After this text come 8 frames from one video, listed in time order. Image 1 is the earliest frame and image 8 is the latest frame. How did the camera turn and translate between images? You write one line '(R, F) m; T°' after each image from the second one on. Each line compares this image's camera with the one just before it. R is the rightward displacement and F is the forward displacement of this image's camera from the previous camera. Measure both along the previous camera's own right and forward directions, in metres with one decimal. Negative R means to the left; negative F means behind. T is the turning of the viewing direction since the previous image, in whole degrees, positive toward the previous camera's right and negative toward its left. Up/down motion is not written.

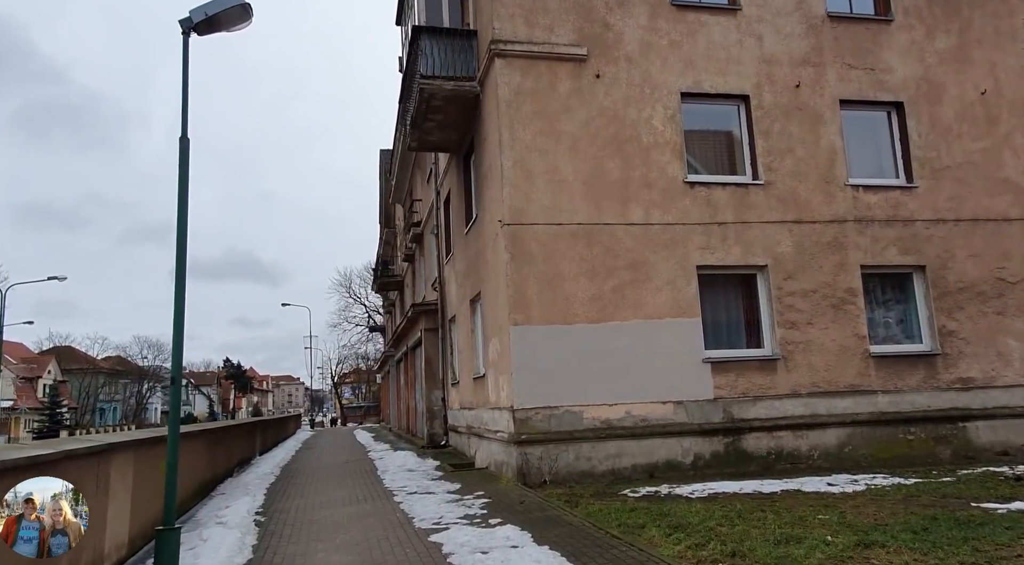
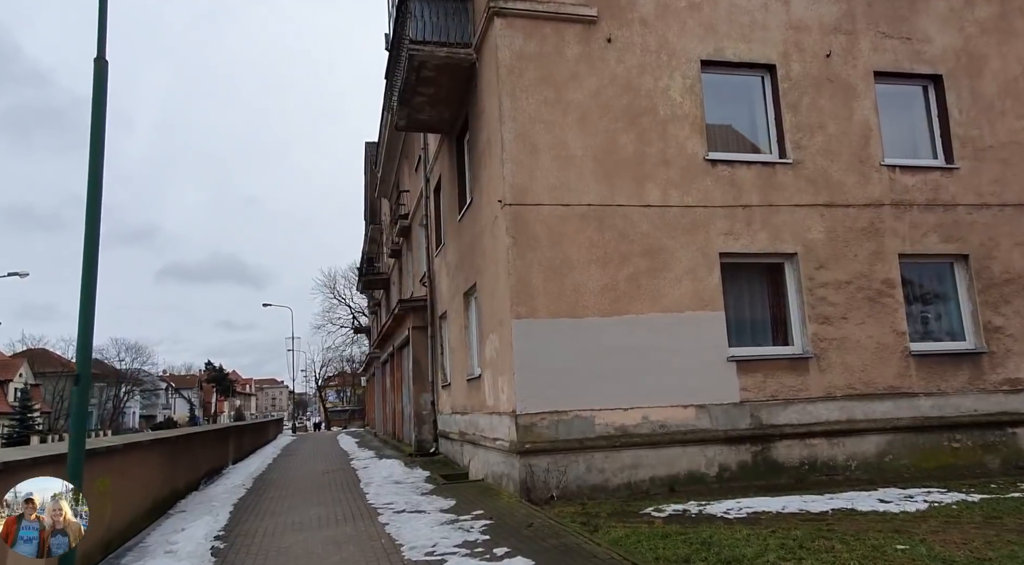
(-0.2, +1.3) m; +1°
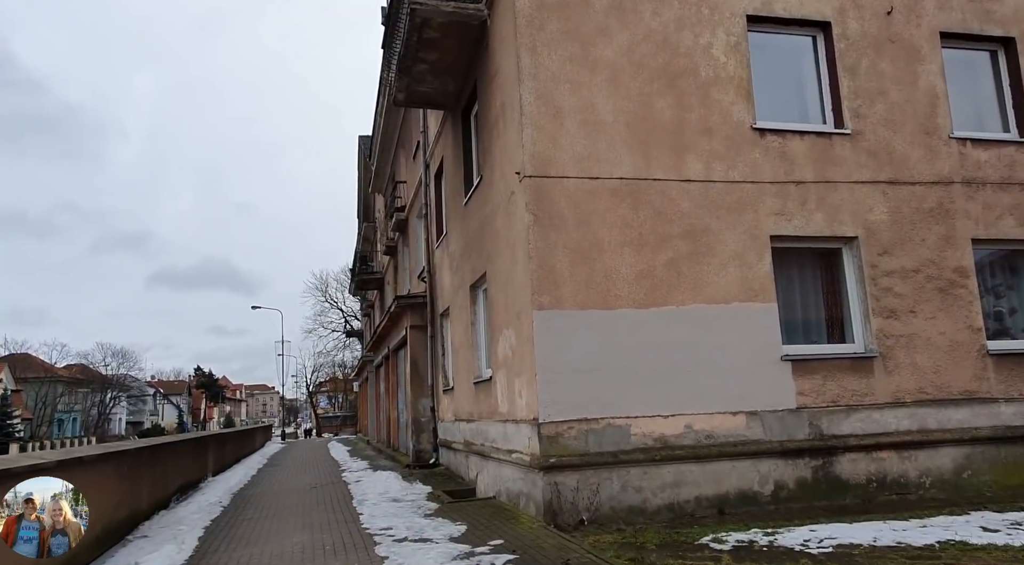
(-0.3, +1.4) m; +1°
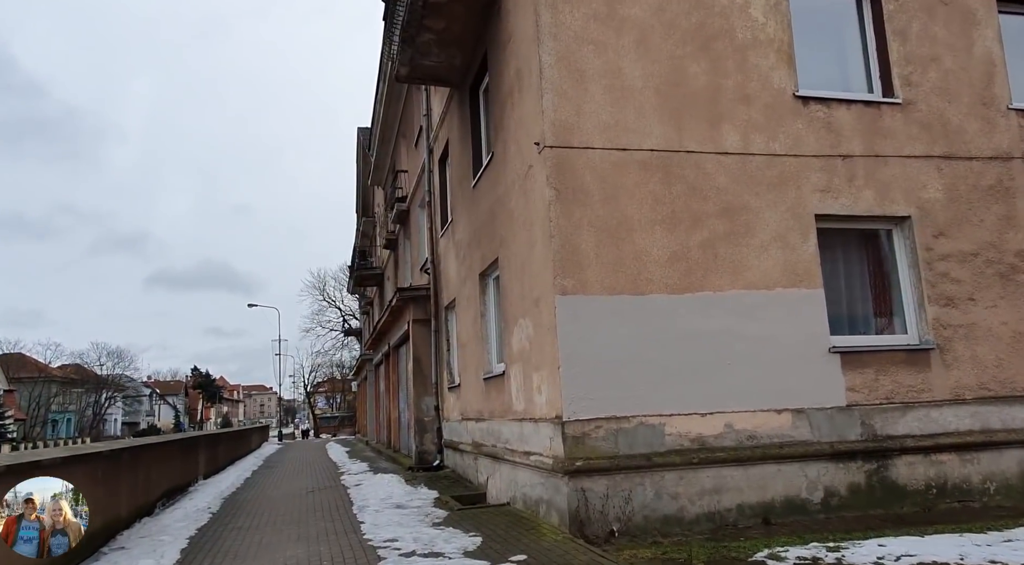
(-0.2, +0.9) m; 0°
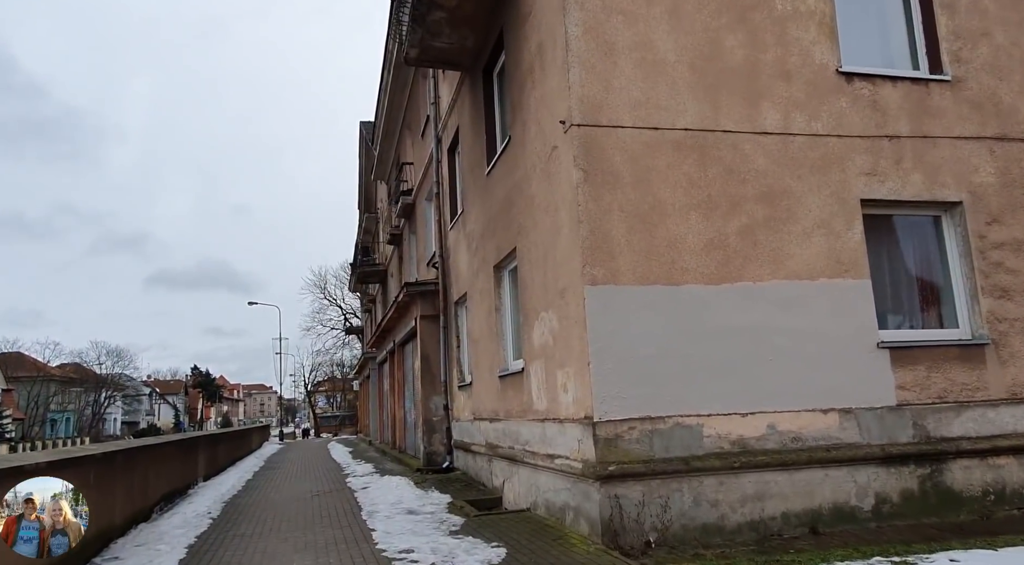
(-0.2, +0.6) m; 0°
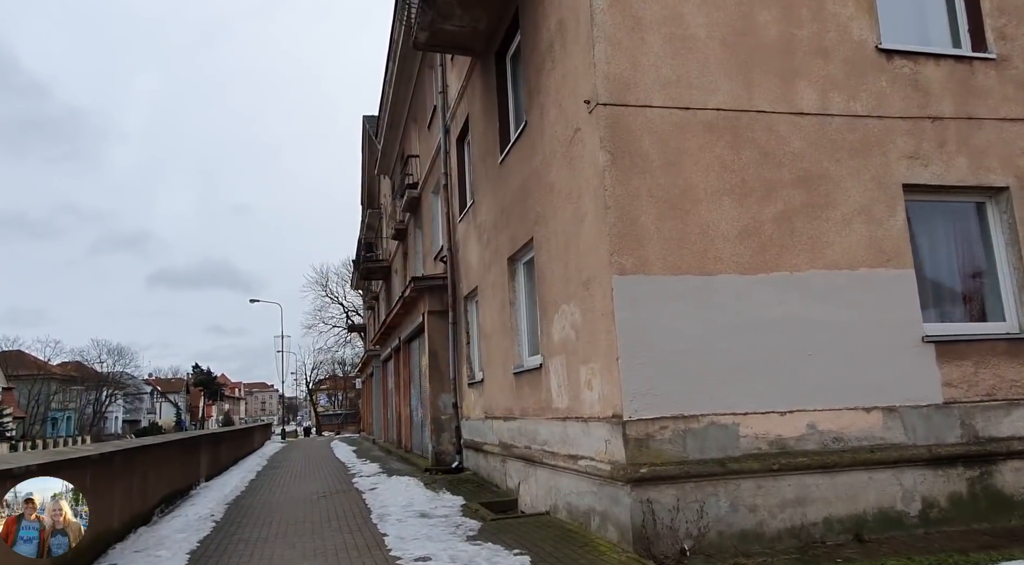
(-0.2, +0.4) m; 0°
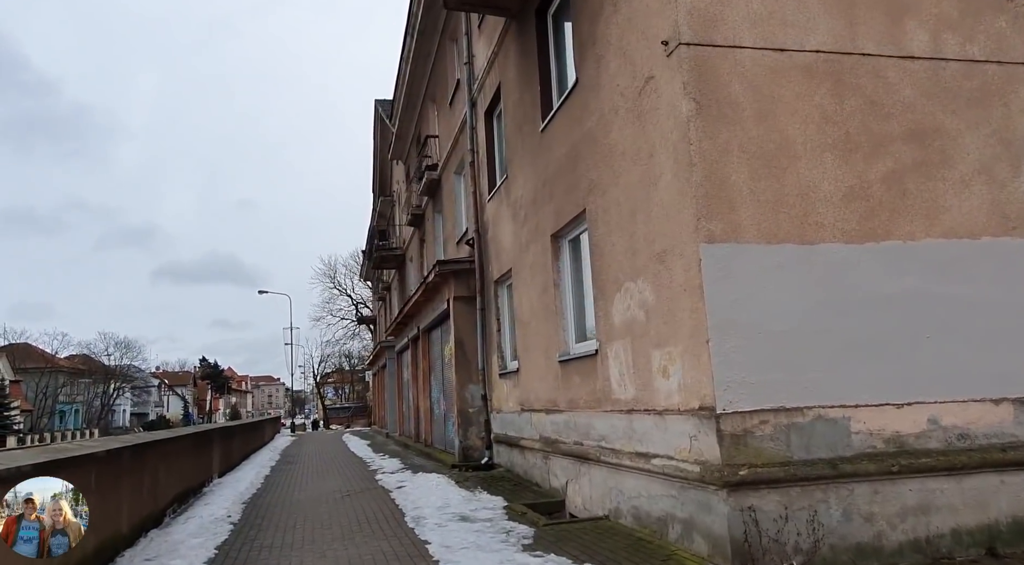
(-0.5, +0.9) m; 0°
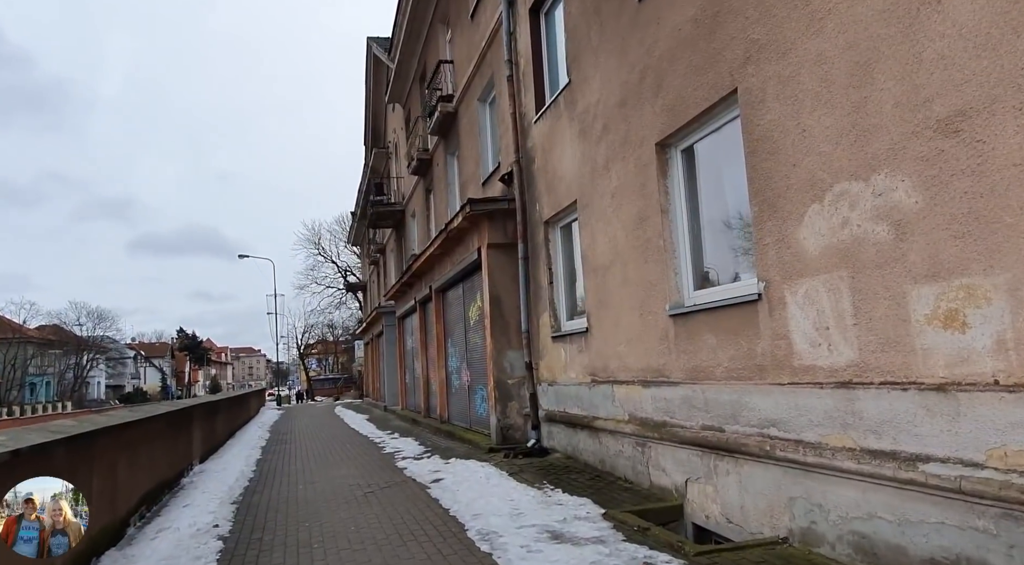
(-1.0, +2.5) m; +1°
